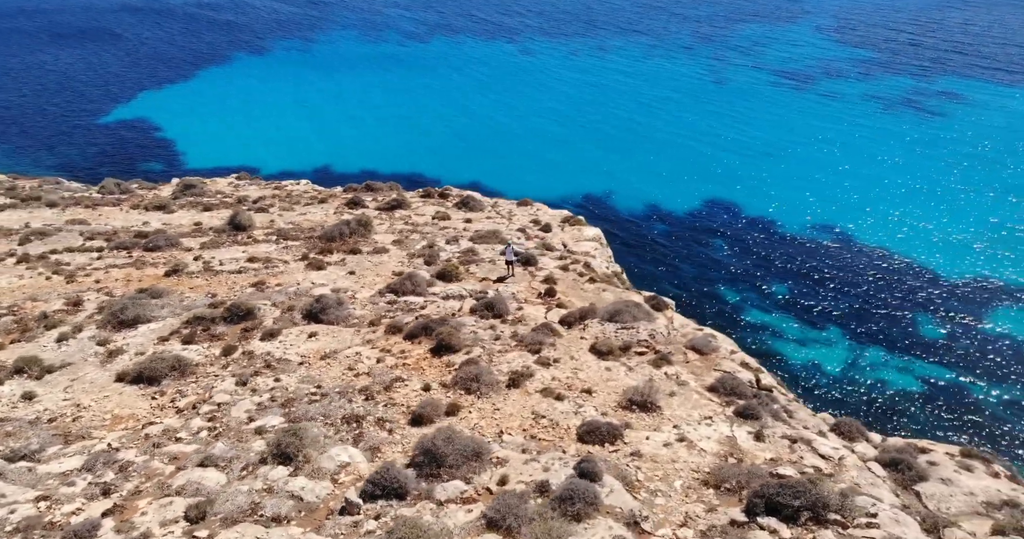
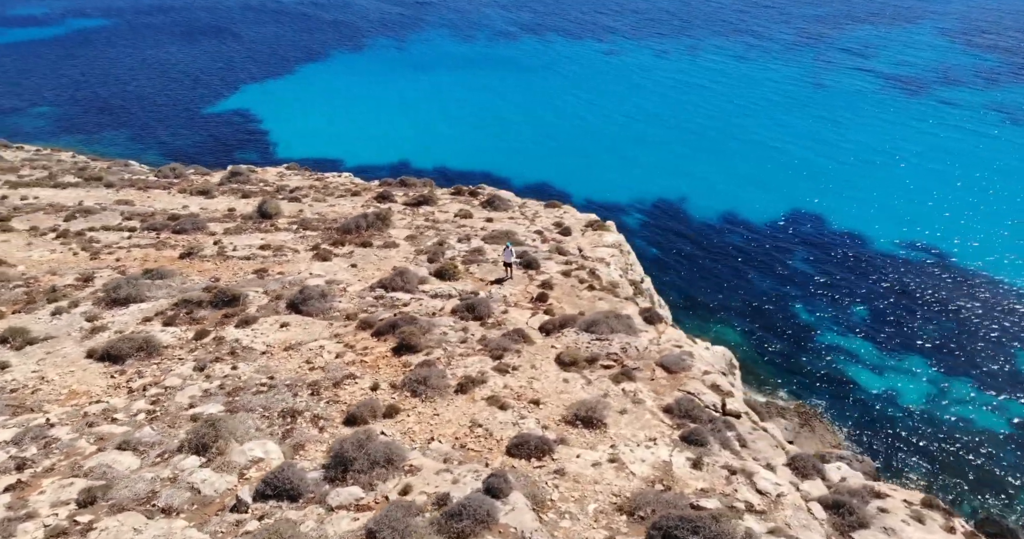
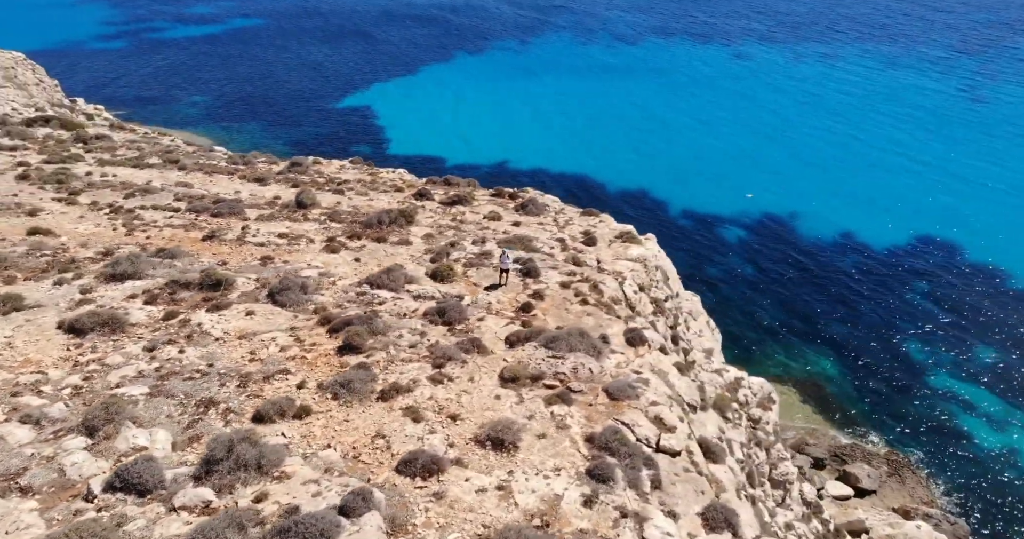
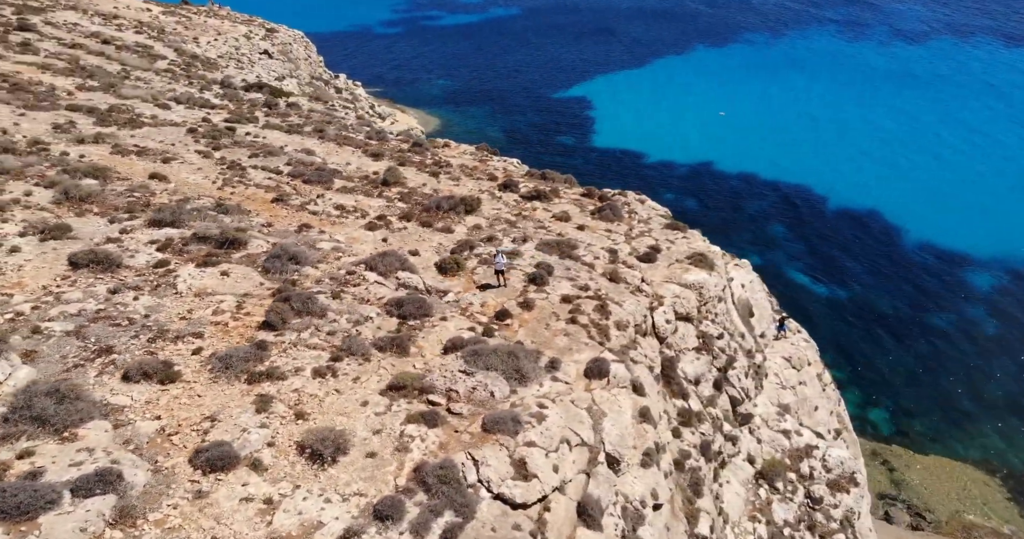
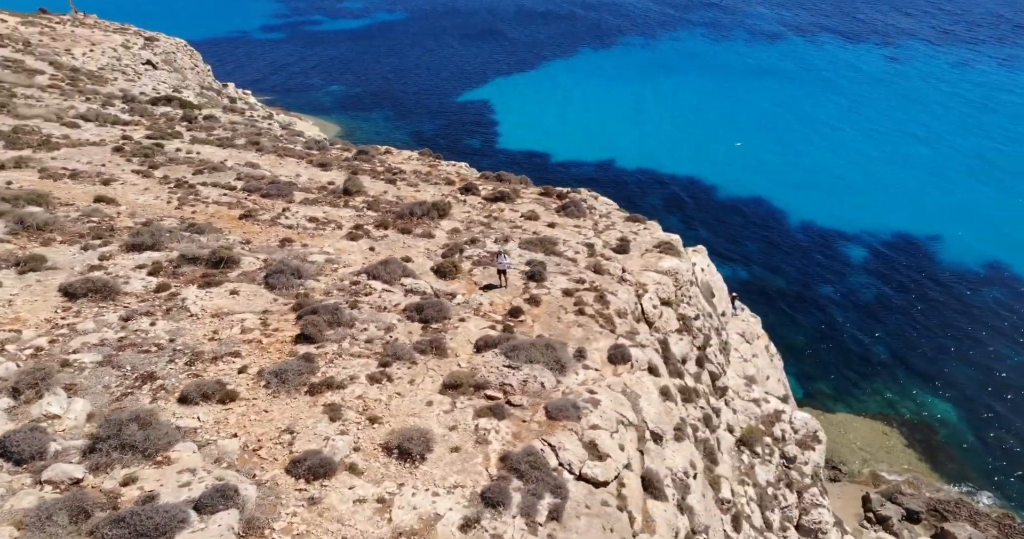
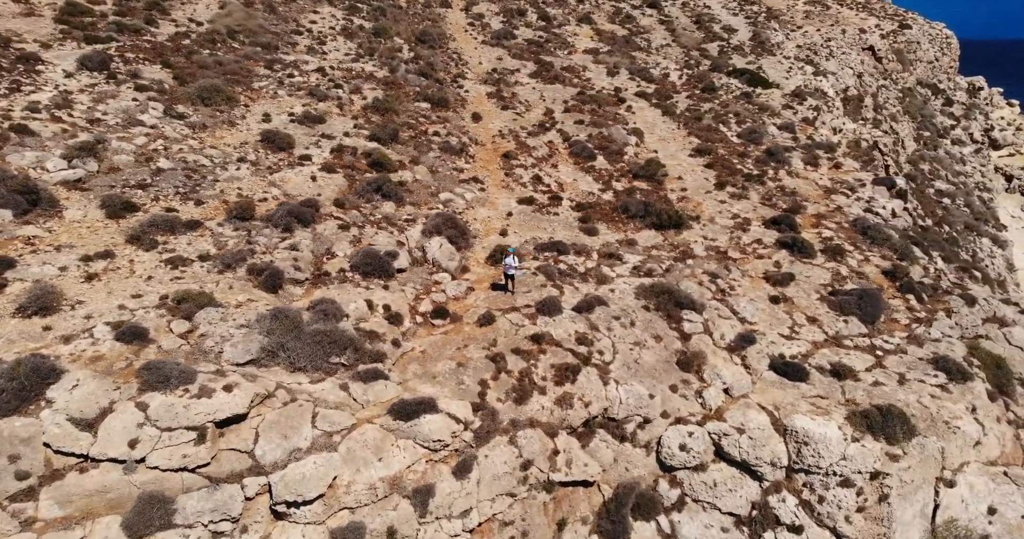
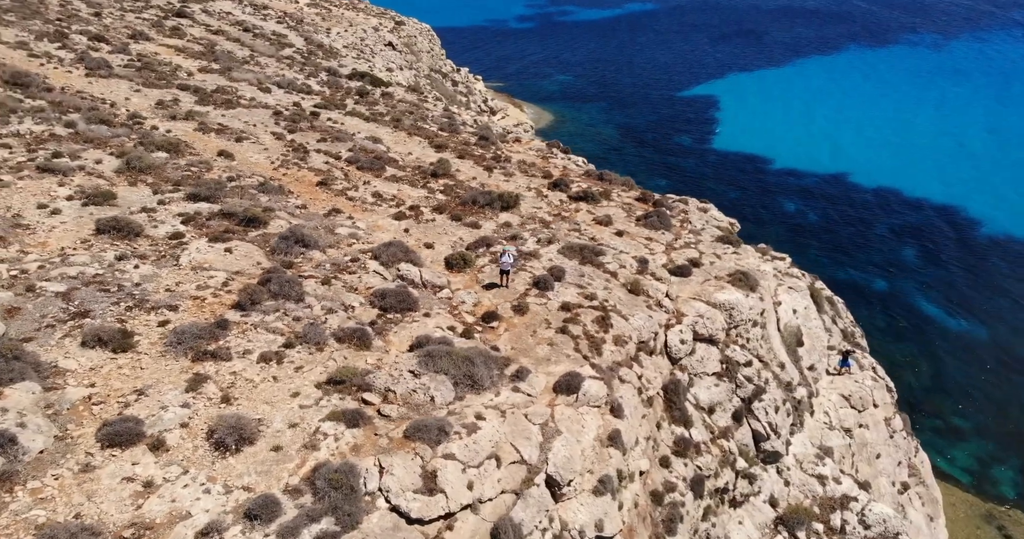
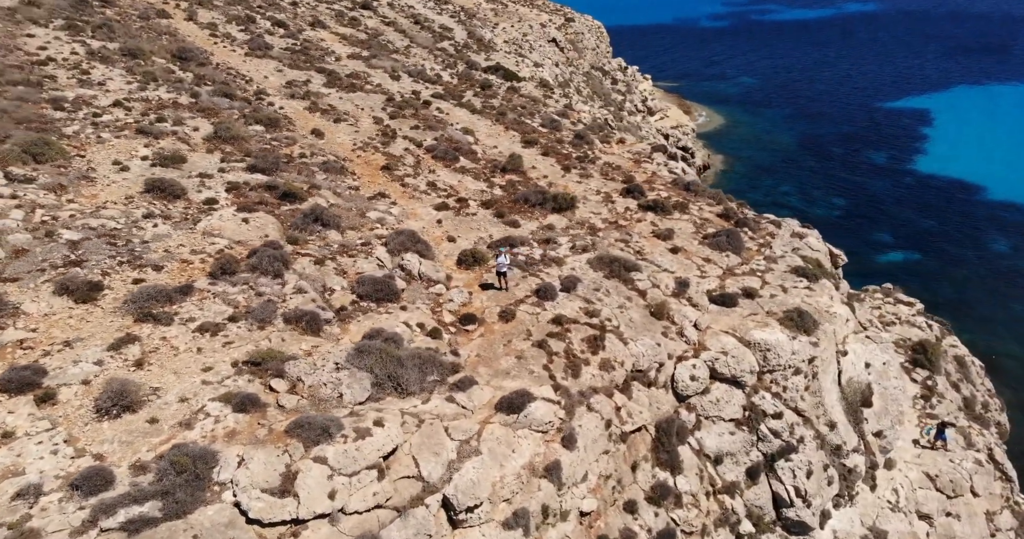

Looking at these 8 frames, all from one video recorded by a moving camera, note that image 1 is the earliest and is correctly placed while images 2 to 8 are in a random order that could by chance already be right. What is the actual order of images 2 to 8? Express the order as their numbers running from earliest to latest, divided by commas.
2, 3, 5, 4, 7, 8, 6
